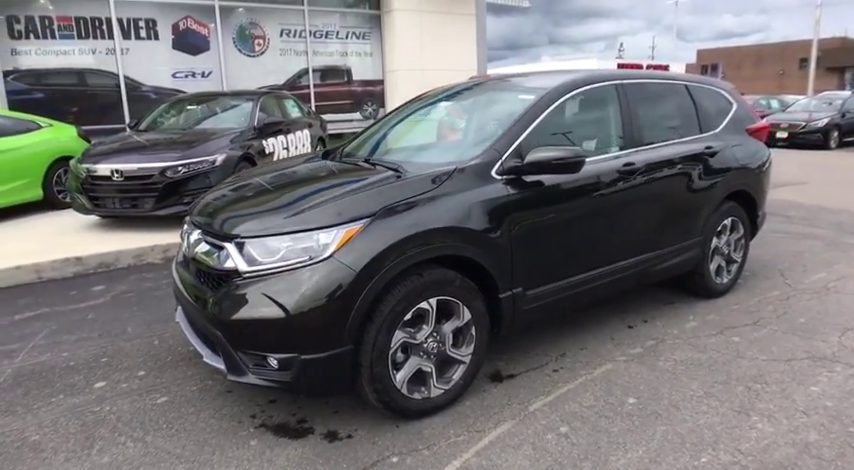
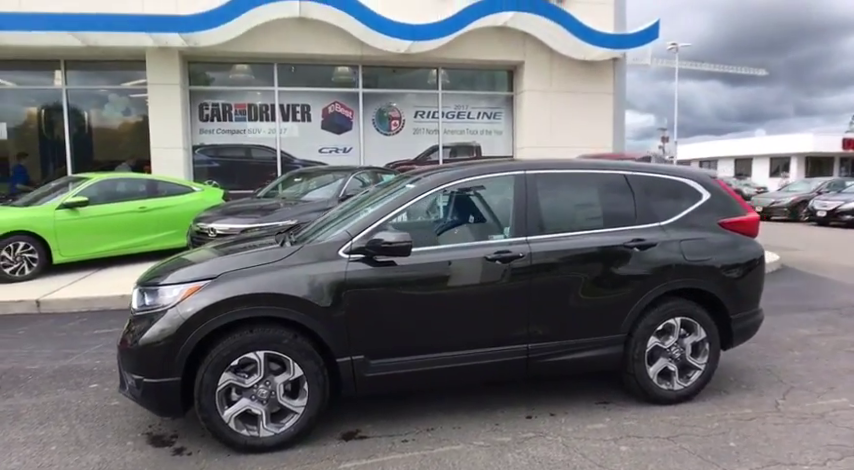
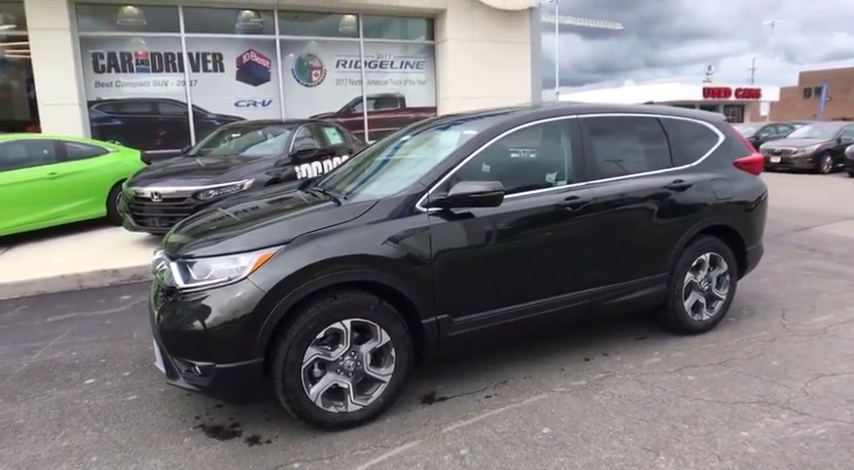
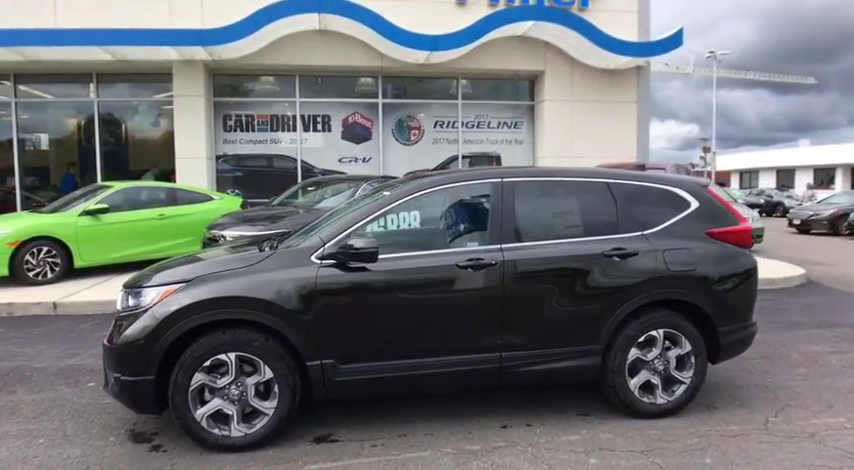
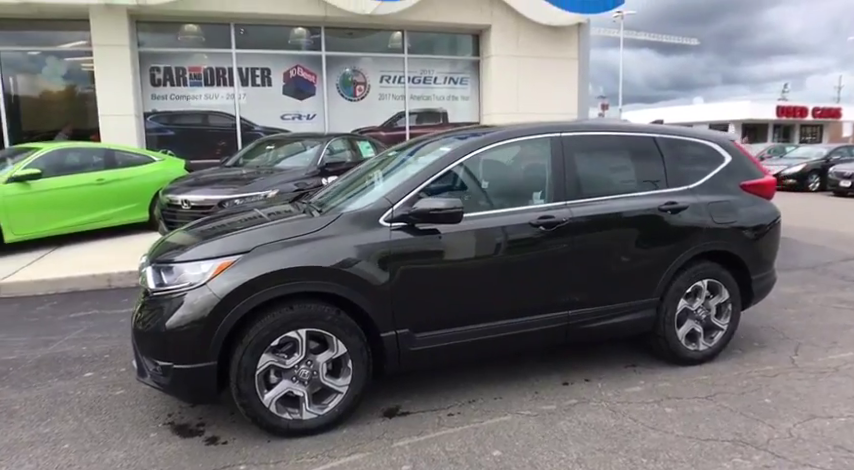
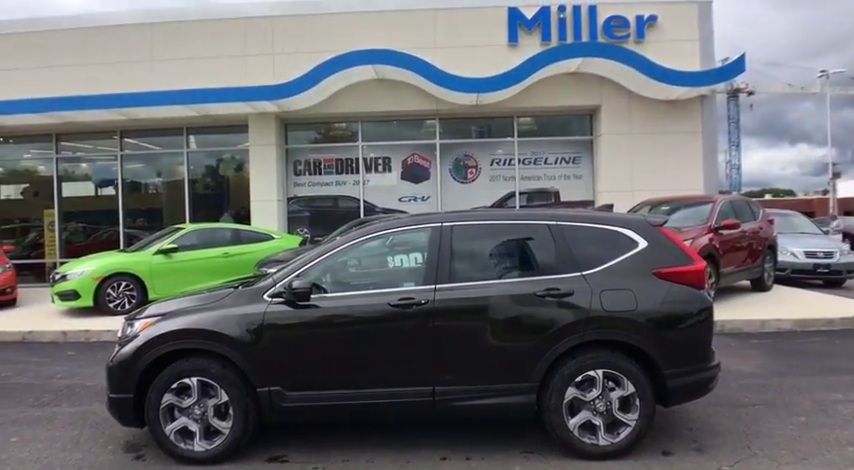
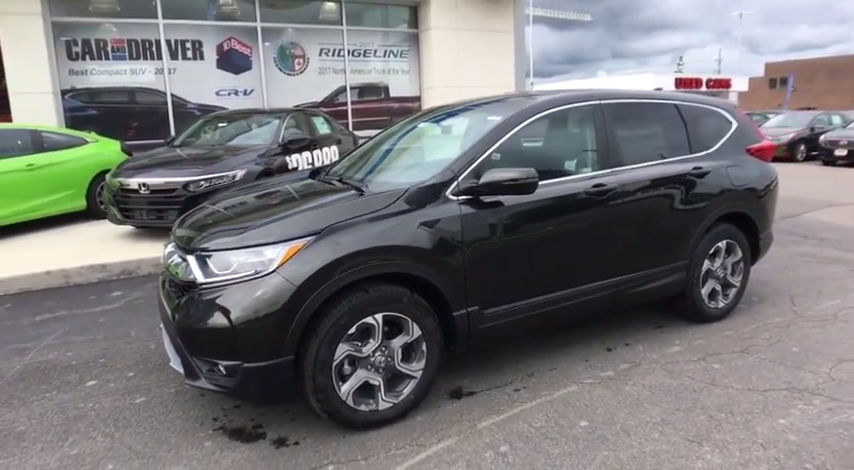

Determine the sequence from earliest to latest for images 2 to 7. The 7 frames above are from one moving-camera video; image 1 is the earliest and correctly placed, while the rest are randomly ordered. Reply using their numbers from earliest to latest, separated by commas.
7, 3, 5, 2, 4, 6
